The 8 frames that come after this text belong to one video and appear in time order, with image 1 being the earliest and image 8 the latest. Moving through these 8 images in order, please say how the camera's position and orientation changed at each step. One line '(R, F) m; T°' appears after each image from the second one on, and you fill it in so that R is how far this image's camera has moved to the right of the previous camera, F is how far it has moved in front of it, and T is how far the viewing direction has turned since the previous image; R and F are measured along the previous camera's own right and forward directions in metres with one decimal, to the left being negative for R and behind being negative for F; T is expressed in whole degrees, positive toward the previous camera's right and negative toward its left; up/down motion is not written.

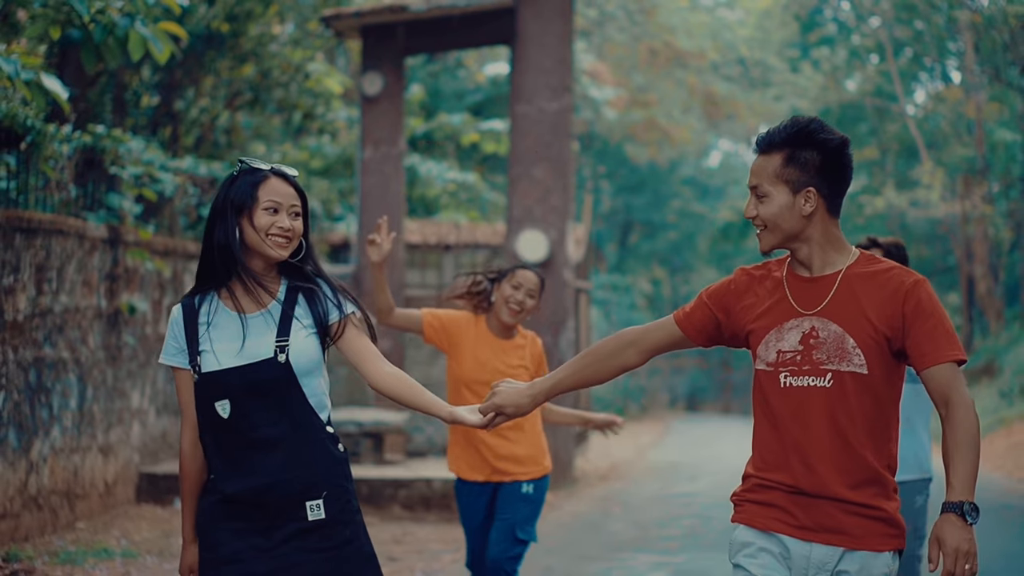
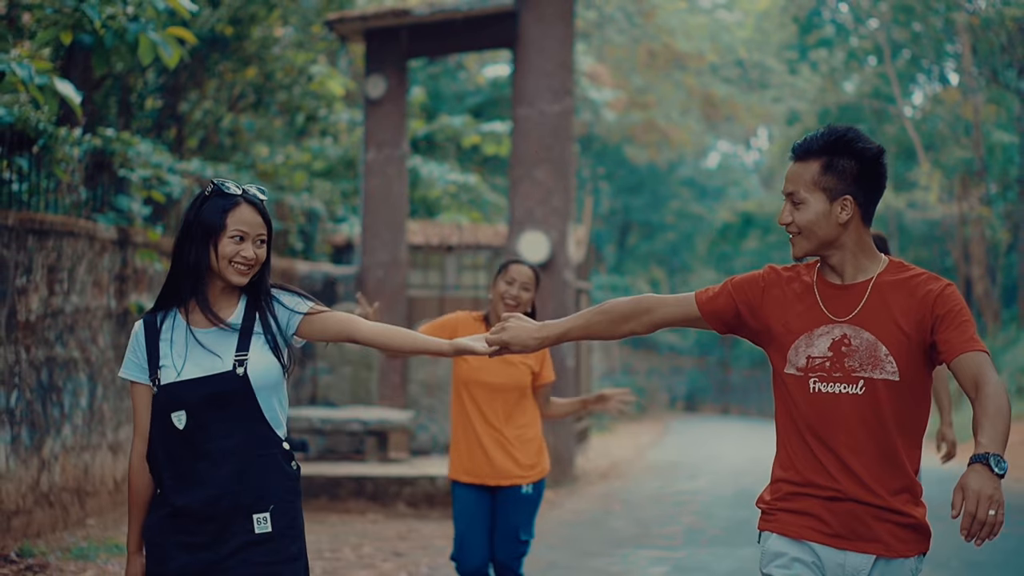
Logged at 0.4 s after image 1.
(0.0, -0.1) m; 0°
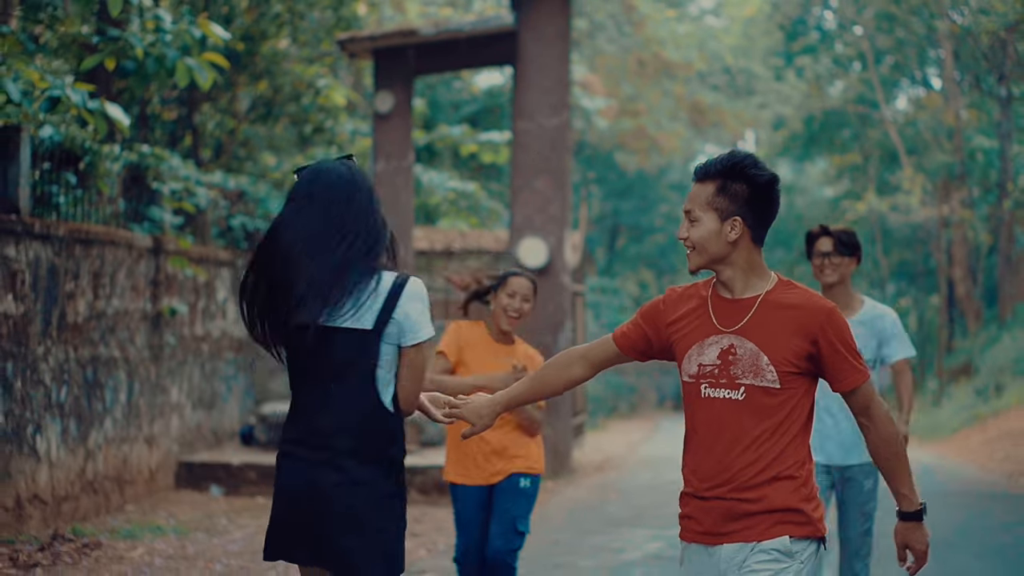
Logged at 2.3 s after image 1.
(-0.1, -0.7) m; +1°
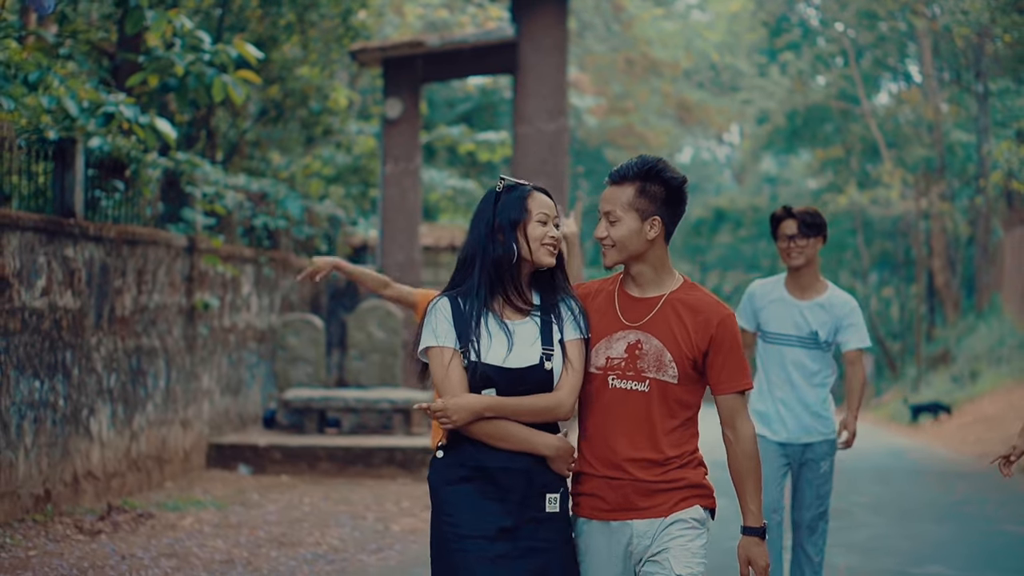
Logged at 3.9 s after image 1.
(-0.2, -0.9) m; +1°
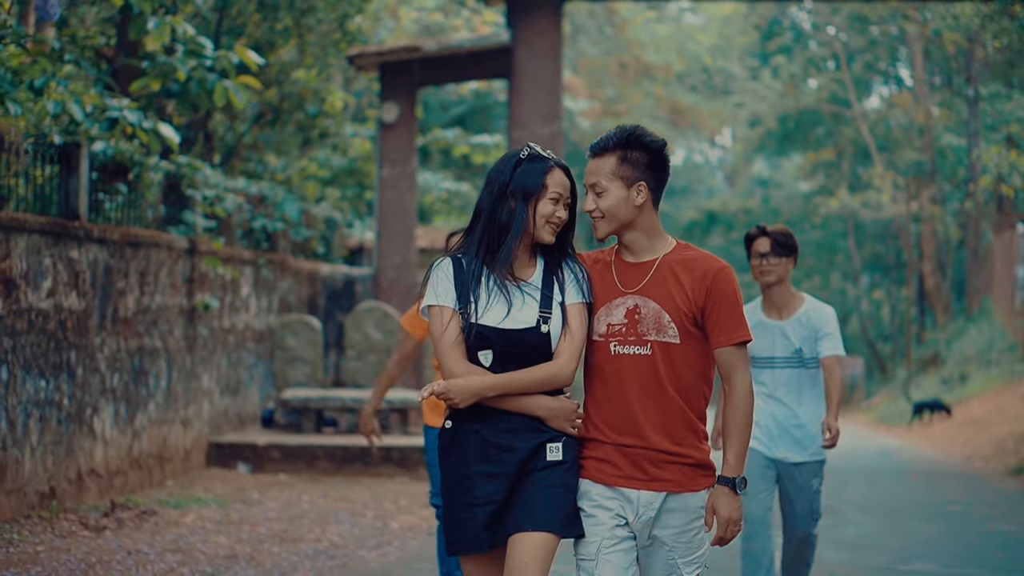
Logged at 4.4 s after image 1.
(0.0, -0.2) m; 0°
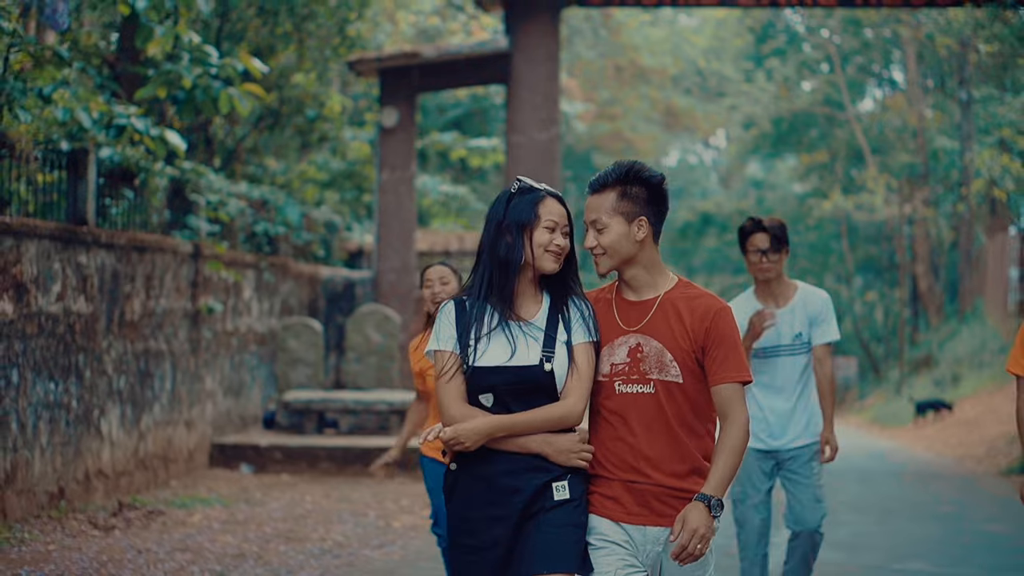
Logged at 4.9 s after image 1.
(0.0, -0.2) m; 0°
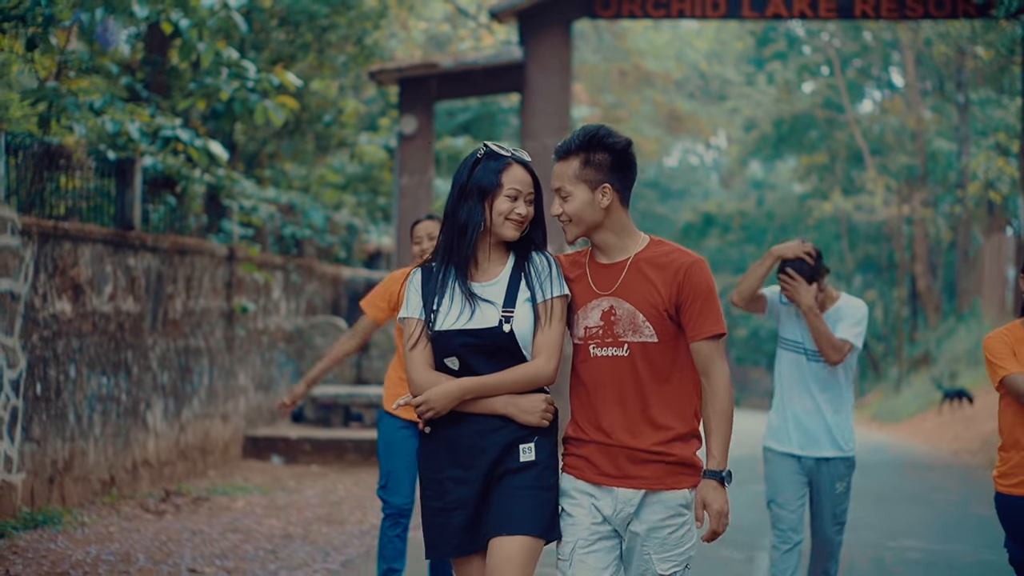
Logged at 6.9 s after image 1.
(-0.2, -0.6) m; 0°
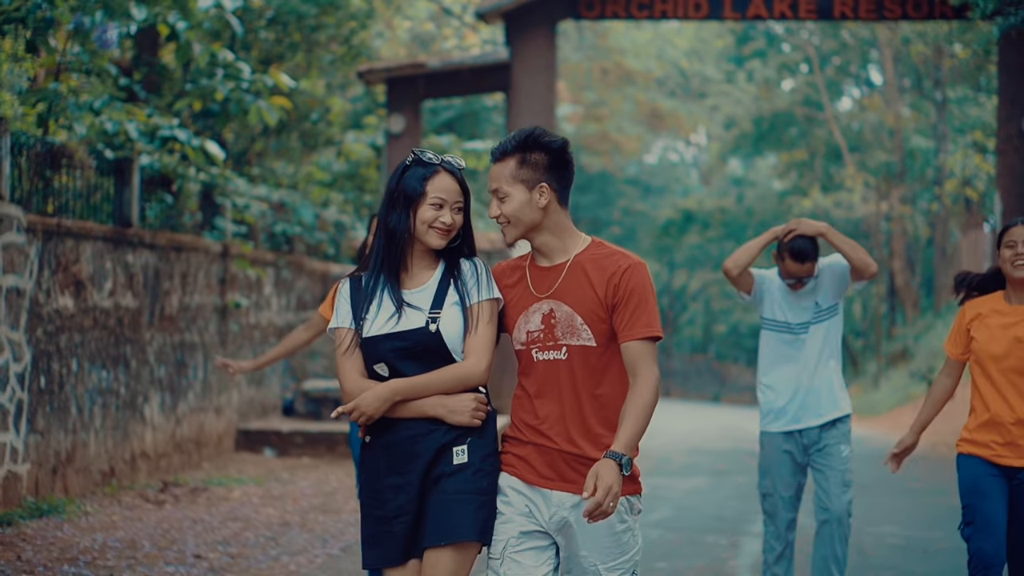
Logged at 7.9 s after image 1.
(-0.1, -0.3) m; +1°
